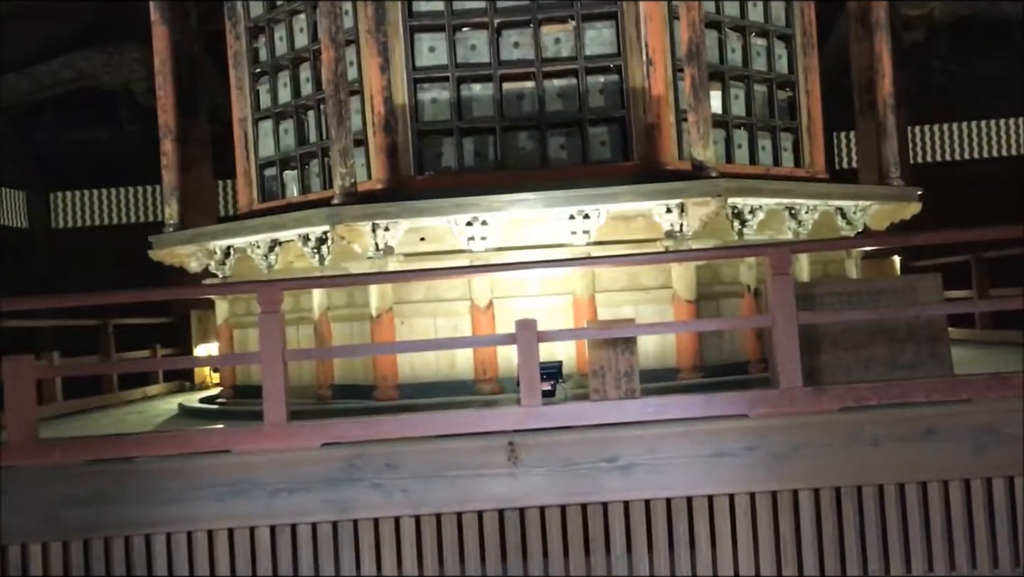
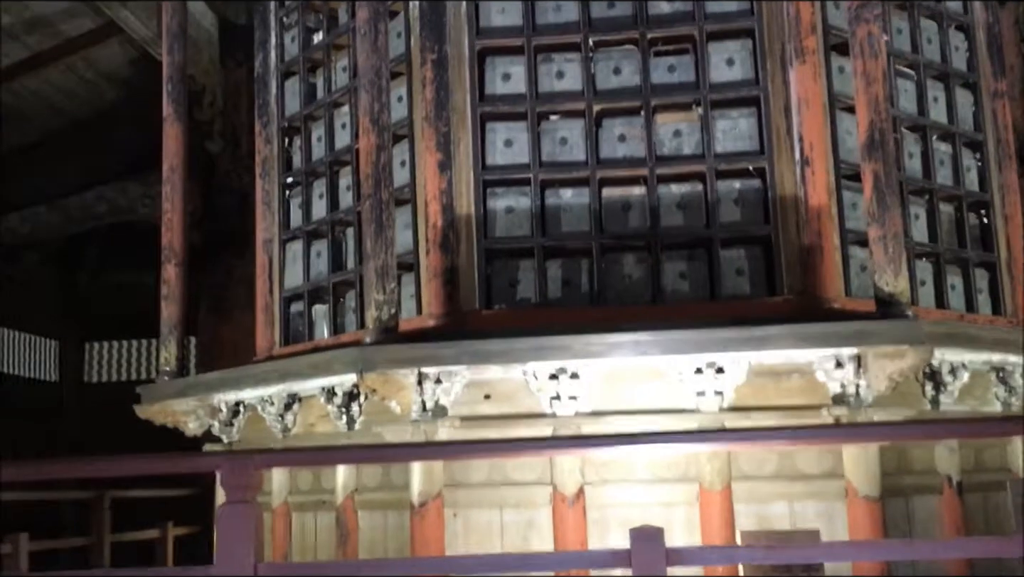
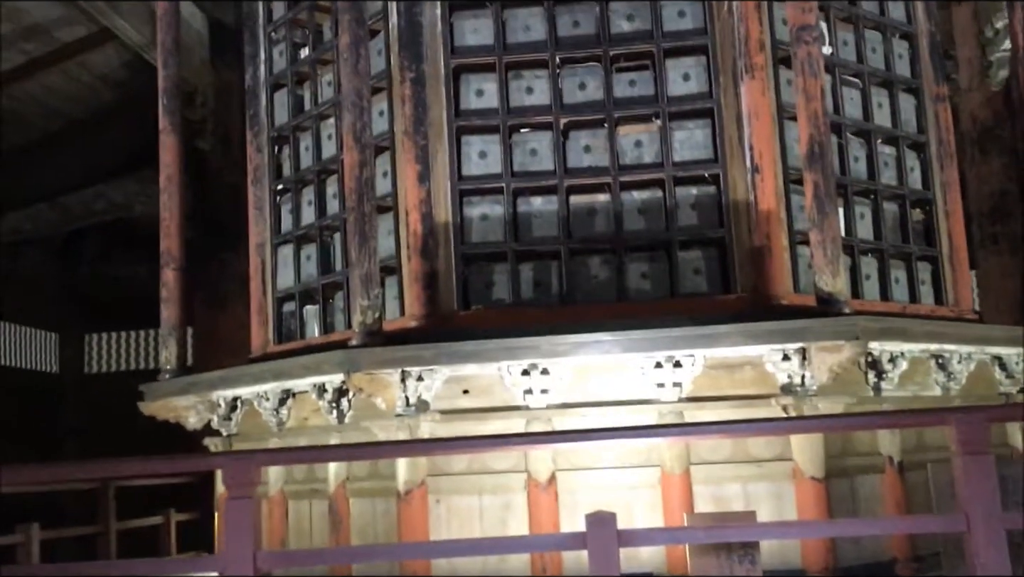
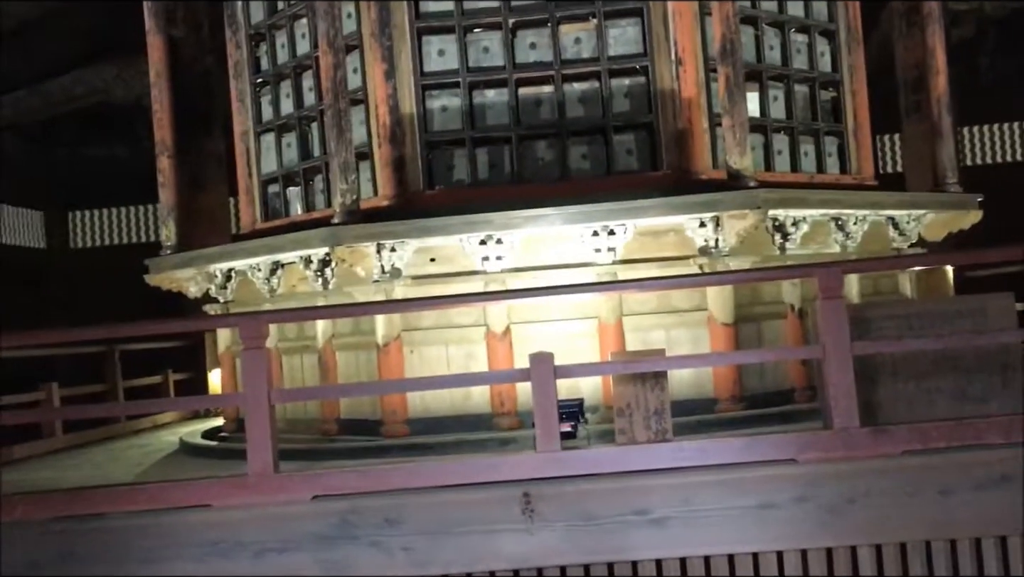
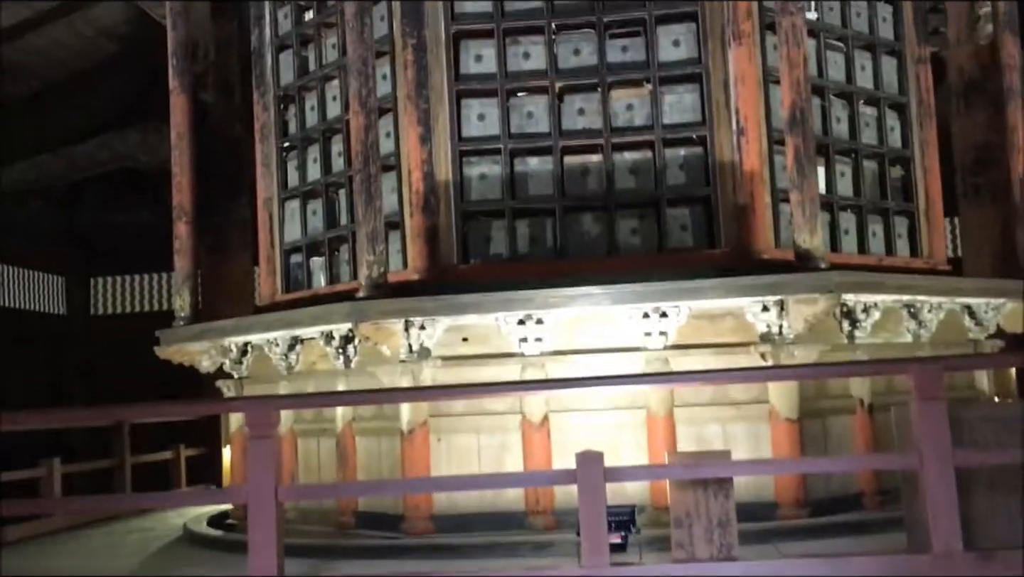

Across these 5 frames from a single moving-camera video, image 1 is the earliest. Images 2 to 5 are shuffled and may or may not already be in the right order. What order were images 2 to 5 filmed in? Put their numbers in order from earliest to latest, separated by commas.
4, 5, 3, 2
